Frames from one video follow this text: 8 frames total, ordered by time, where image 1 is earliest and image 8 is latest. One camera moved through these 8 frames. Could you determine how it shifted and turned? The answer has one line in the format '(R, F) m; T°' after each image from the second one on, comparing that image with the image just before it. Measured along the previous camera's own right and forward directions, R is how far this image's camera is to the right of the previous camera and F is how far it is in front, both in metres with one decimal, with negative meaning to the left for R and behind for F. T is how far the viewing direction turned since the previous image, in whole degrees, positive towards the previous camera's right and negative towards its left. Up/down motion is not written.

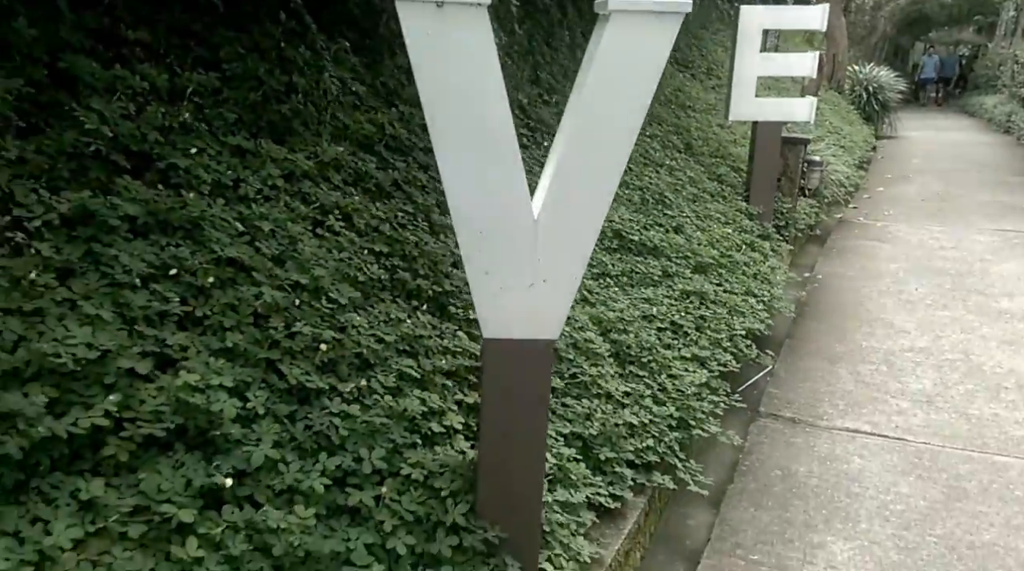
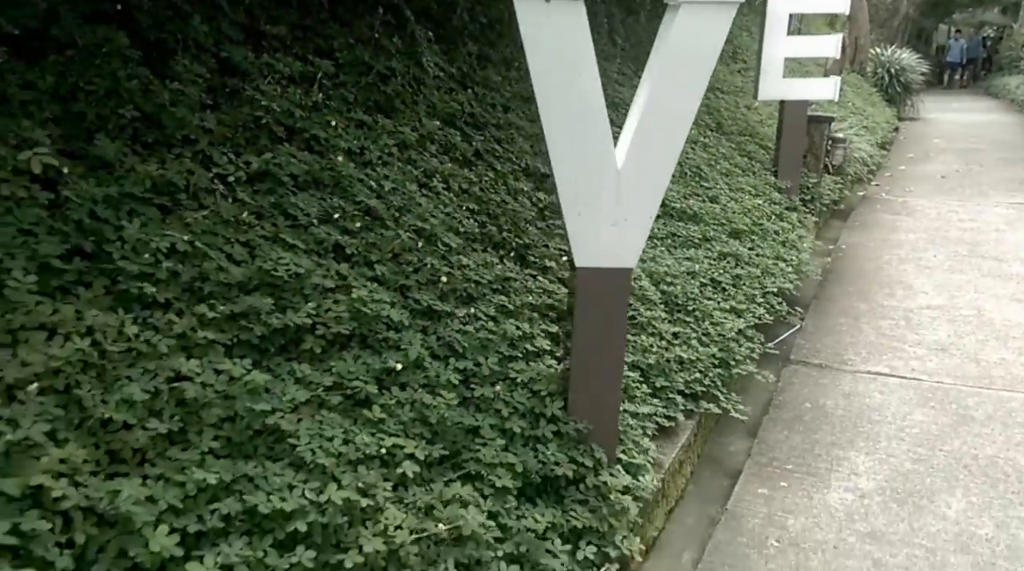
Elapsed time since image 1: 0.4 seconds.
(-0.2, -0.5) m; -1°
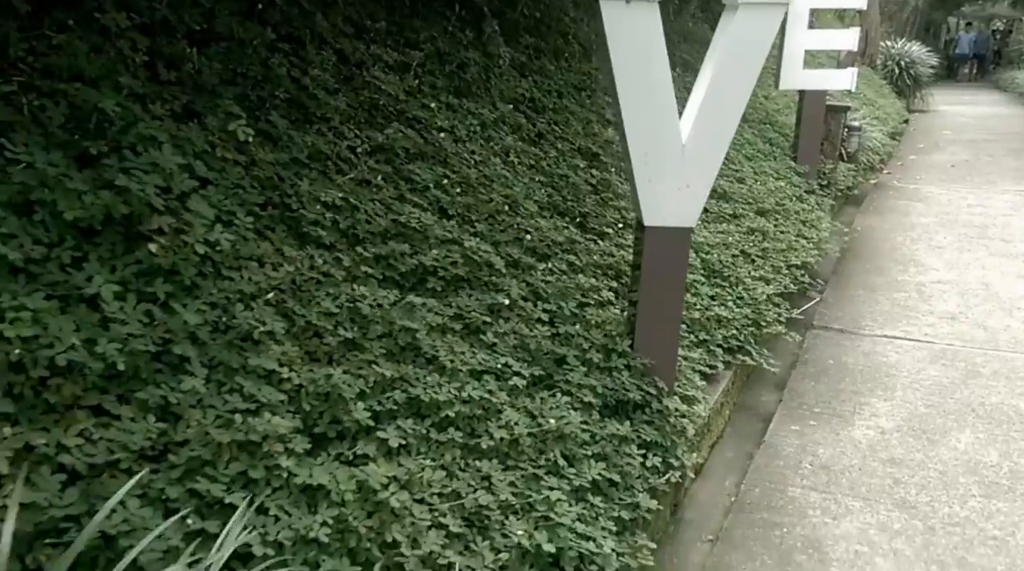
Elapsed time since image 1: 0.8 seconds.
(-0.2, -0.4) m; 0°
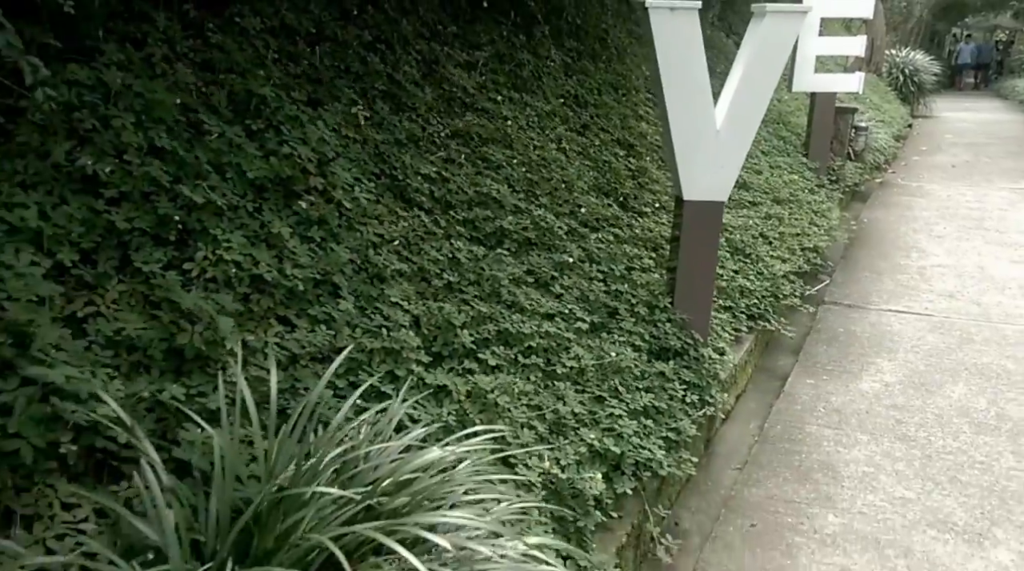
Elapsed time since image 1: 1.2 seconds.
(-0.2, -0.5) m; 0°
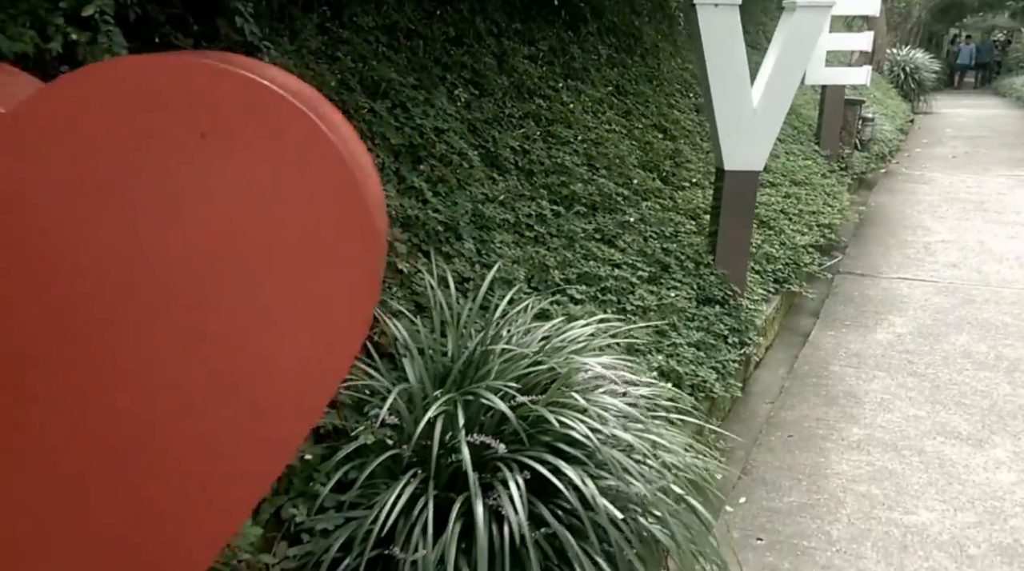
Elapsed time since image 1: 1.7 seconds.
(-0.3, -0.5) m; 0°
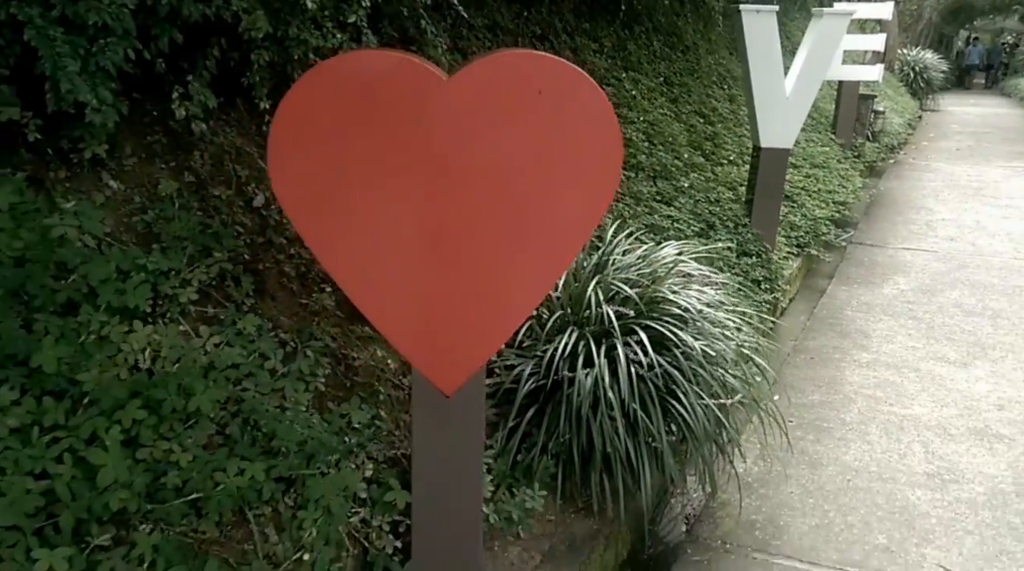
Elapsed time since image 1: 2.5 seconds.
(-0.3, -0.8) m; 0°
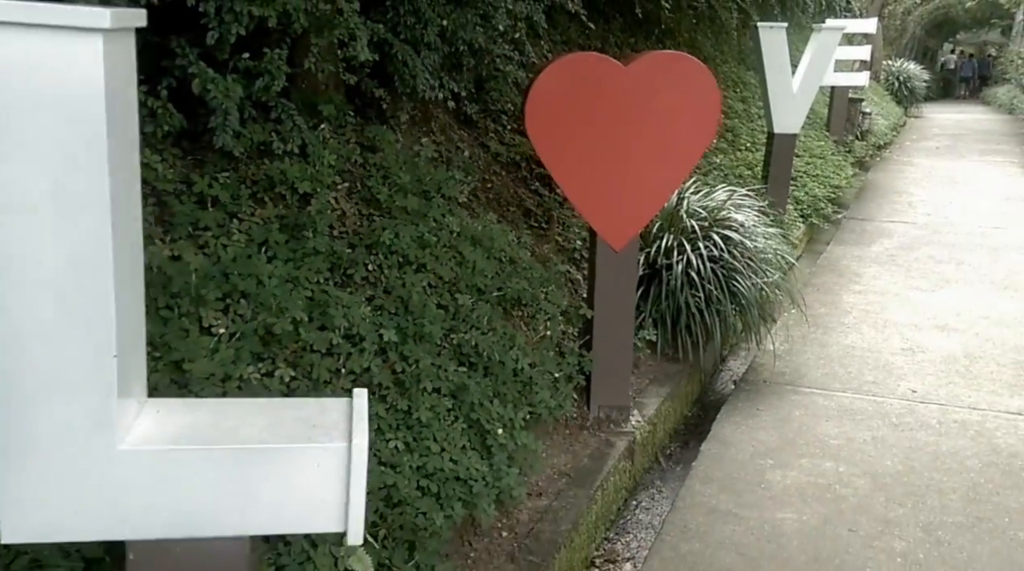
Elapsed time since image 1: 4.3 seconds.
(-0.5, -1.4) m; +1°
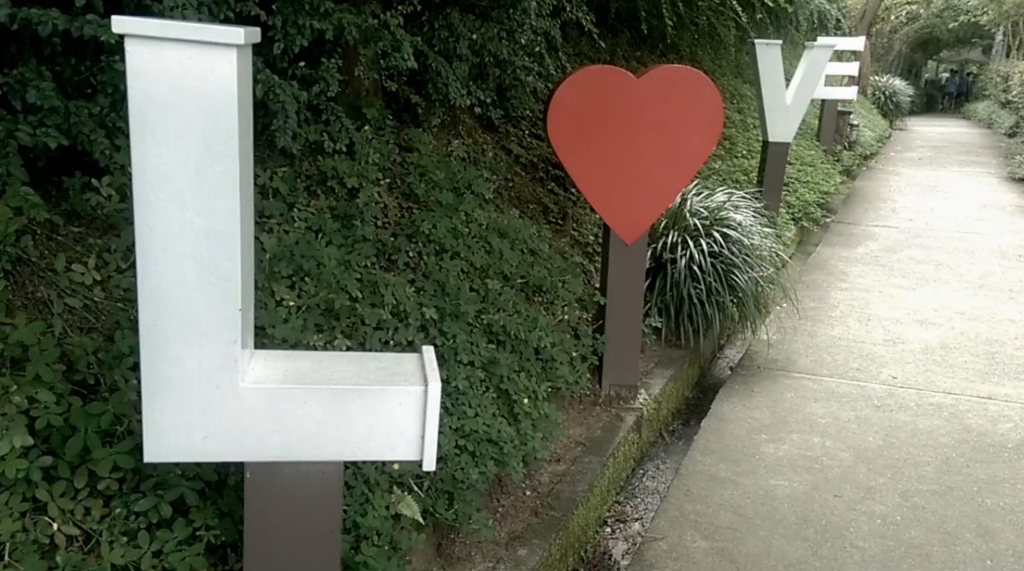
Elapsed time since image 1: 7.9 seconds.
(-0.1, -0.3) m; +1°
